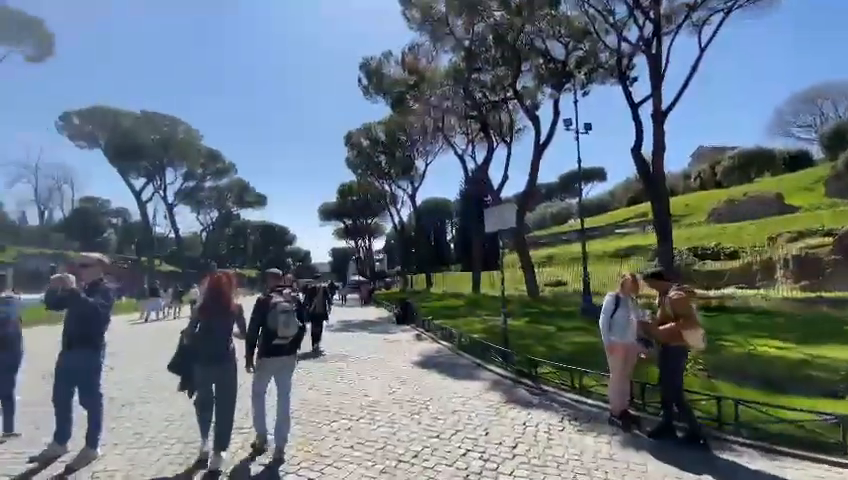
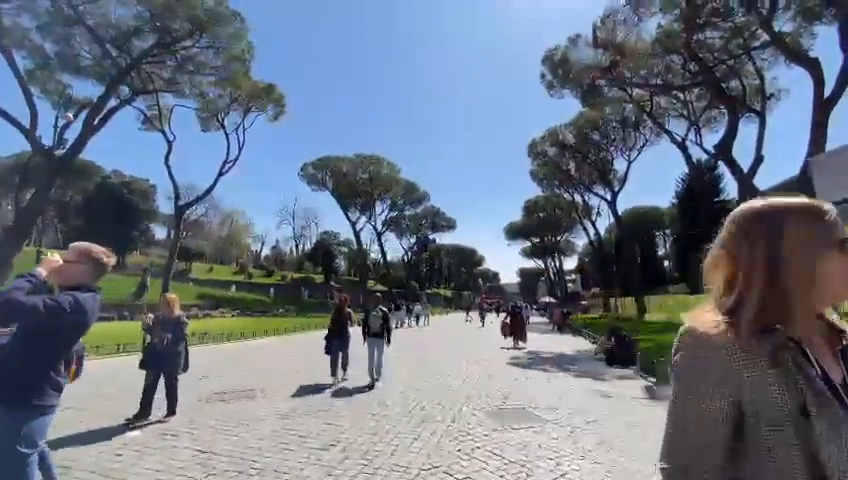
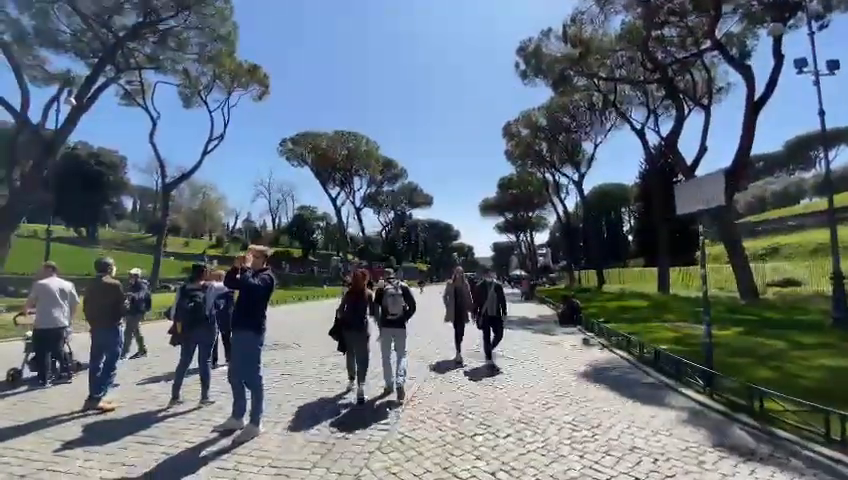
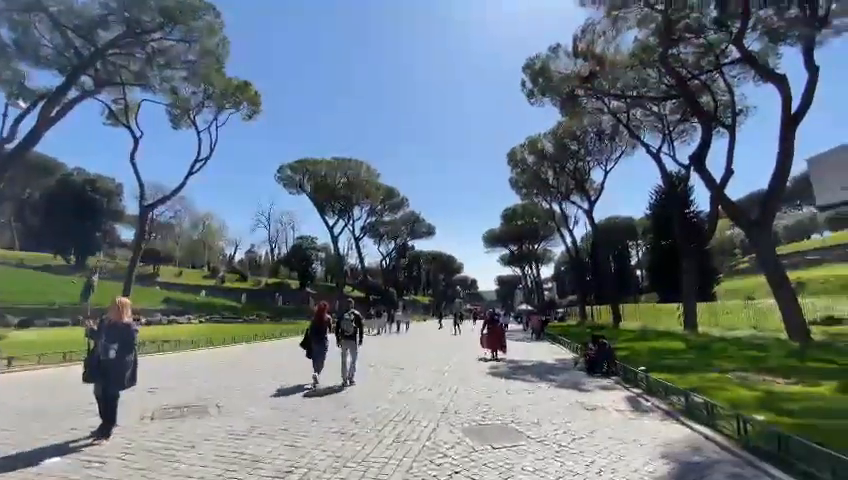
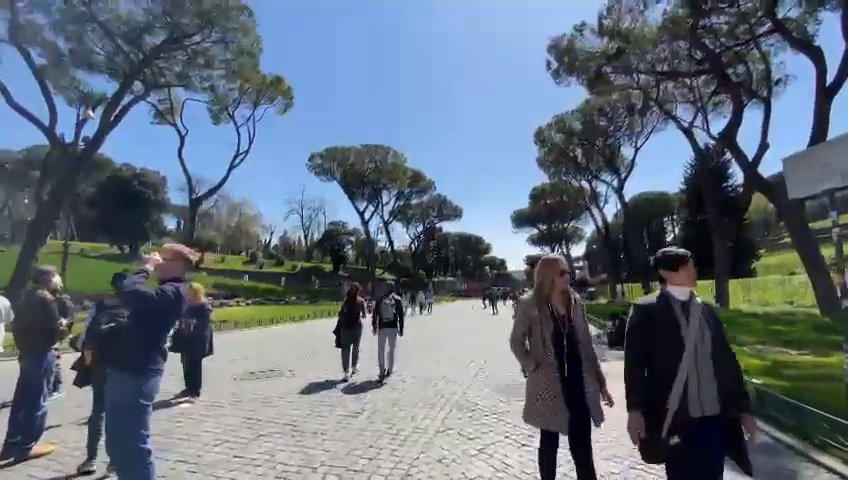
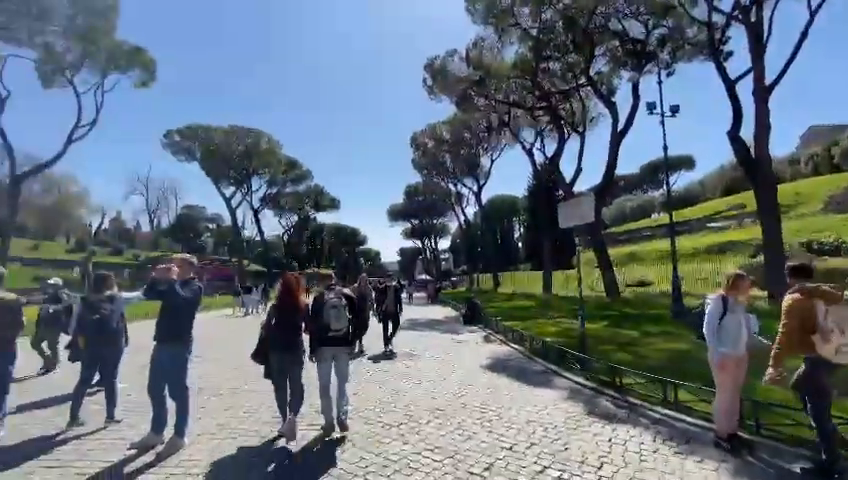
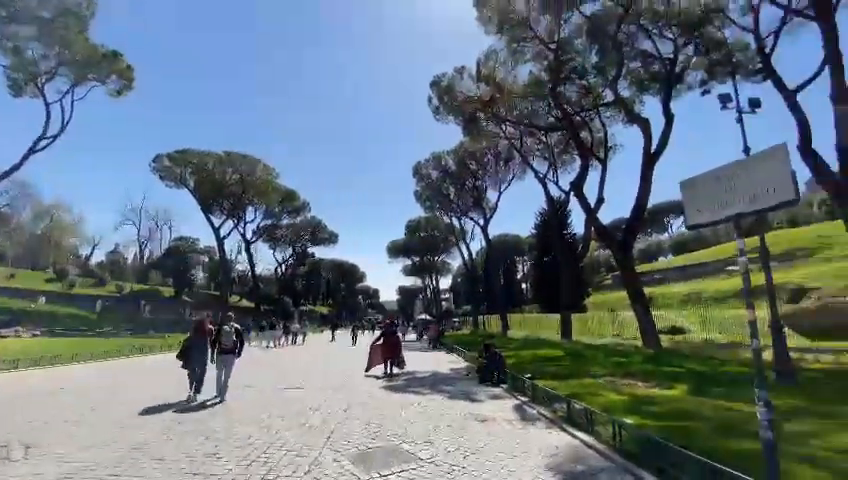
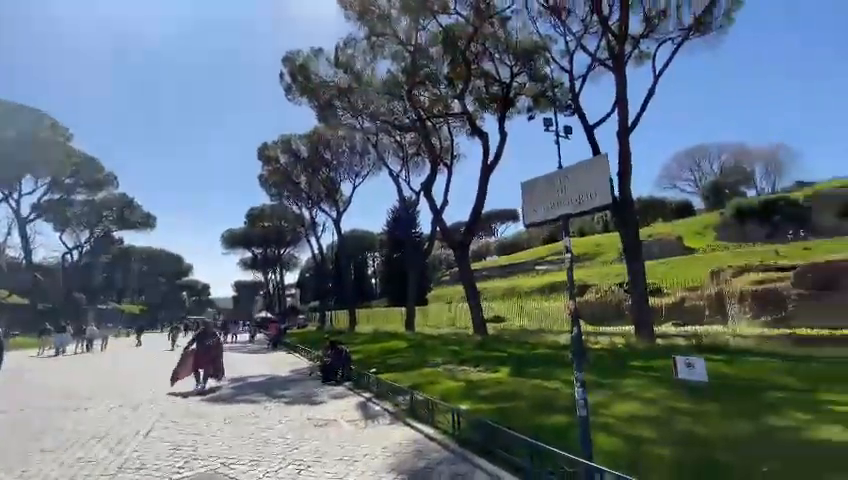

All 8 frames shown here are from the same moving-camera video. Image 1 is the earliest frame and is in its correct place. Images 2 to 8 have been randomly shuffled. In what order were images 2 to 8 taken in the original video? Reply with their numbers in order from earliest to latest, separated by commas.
6, 3, 5, 2, 4, 7, 8
